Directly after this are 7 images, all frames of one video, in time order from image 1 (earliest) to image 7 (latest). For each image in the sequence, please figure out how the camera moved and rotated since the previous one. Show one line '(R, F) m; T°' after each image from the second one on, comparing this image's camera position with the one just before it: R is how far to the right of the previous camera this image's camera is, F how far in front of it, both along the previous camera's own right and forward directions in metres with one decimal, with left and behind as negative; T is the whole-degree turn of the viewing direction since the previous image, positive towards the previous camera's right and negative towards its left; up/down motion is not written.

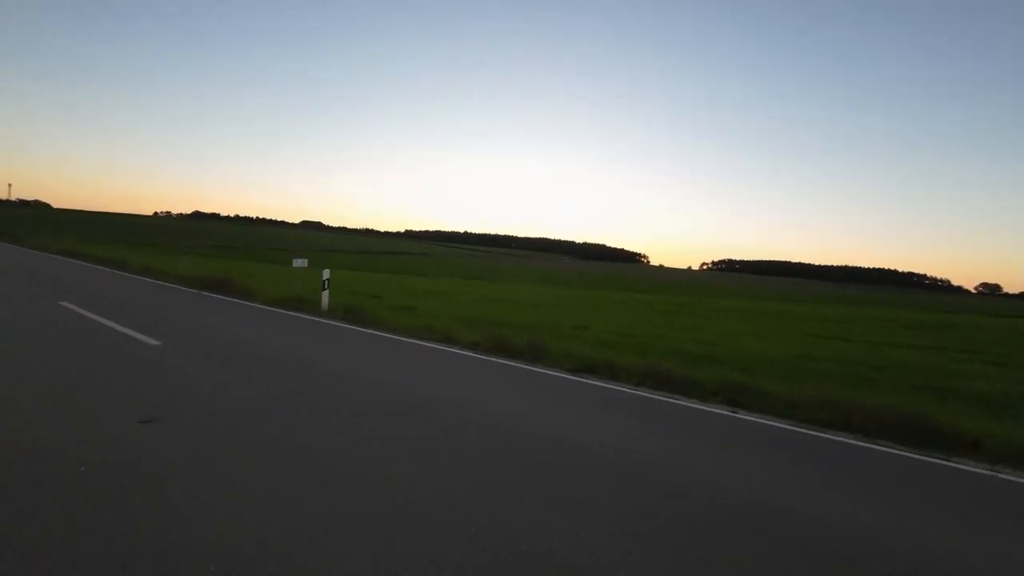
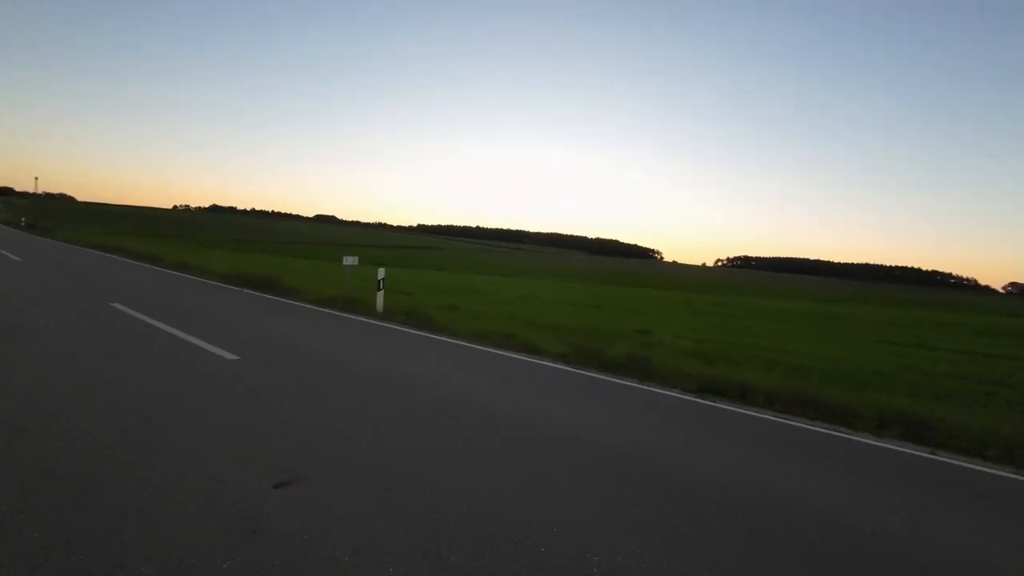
(-0.6, +0.6) m; -1°
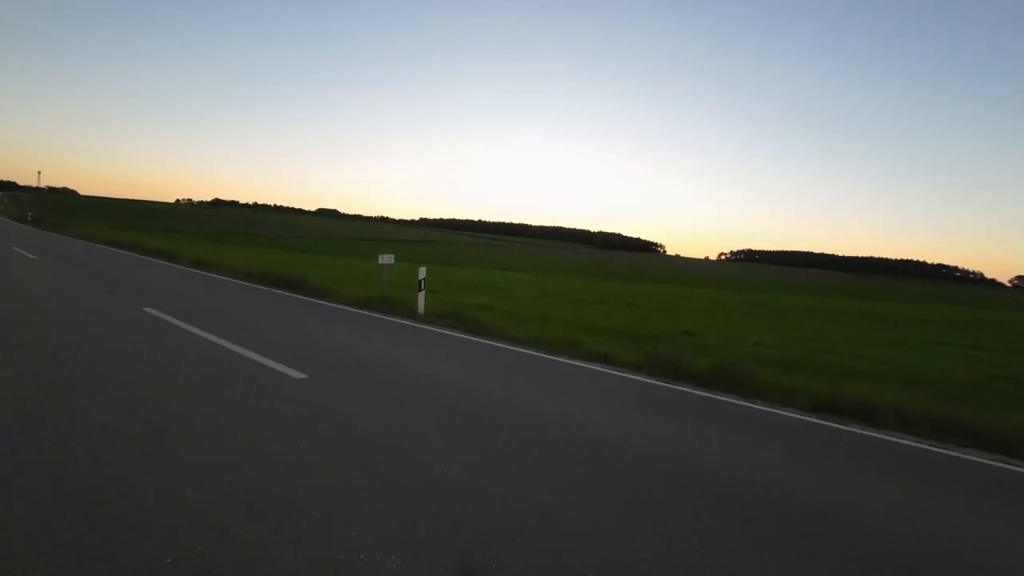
(-0.5, +0.5) m; 0°
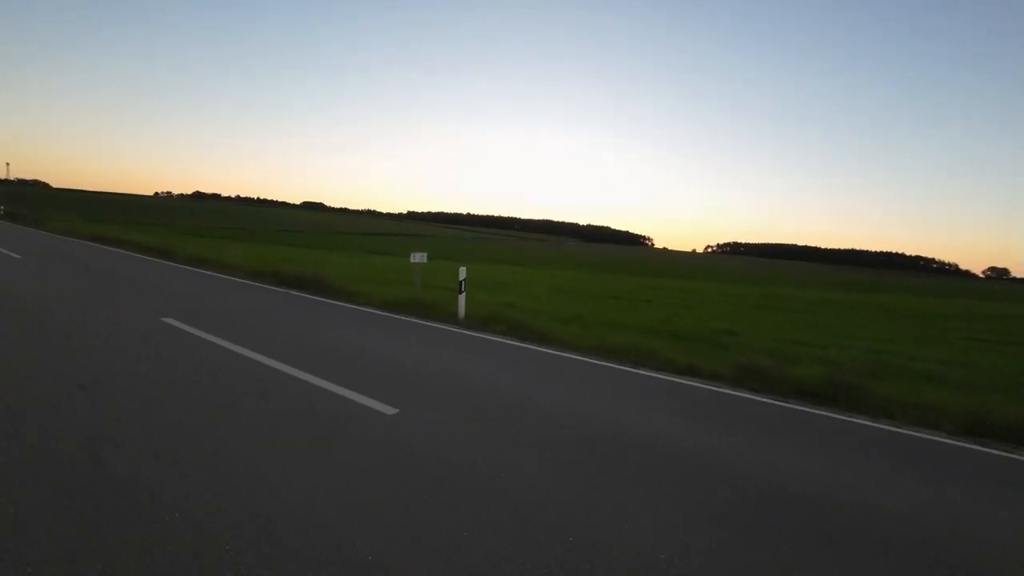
(-0.7, +0.7) m; +1°
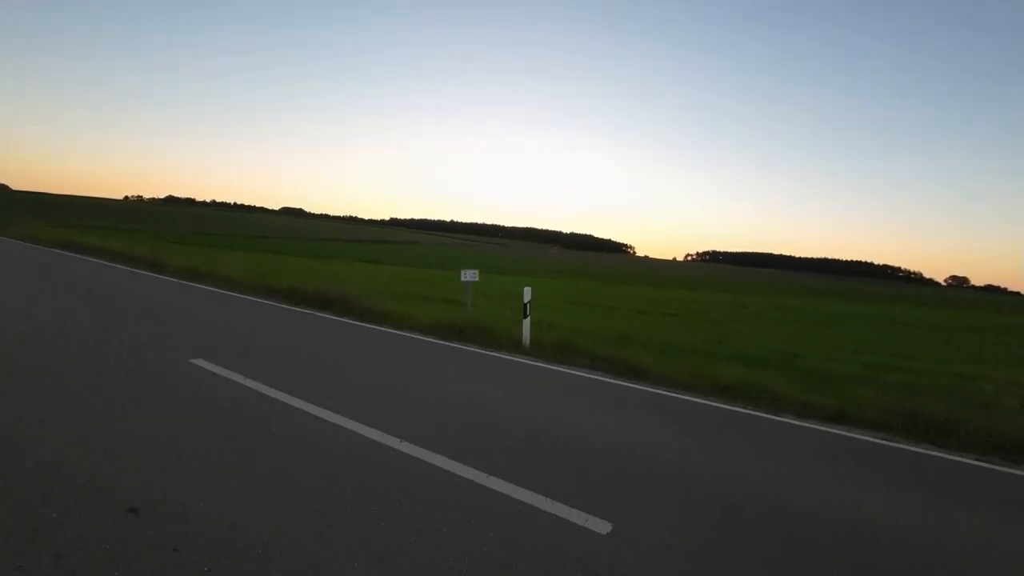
(-0.9, +1.1) m; +2°
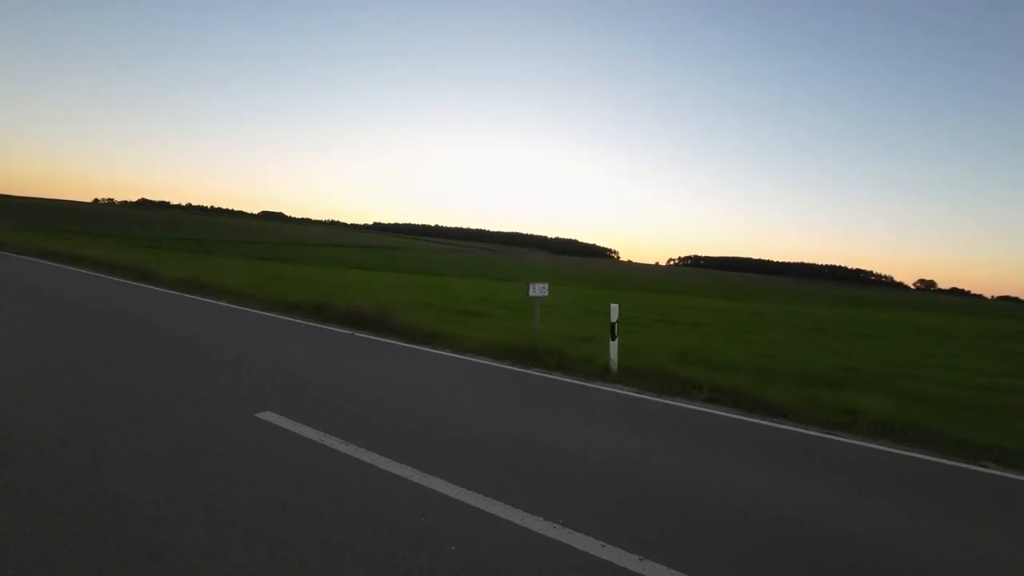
(-0.8, +1.0) m; +2°
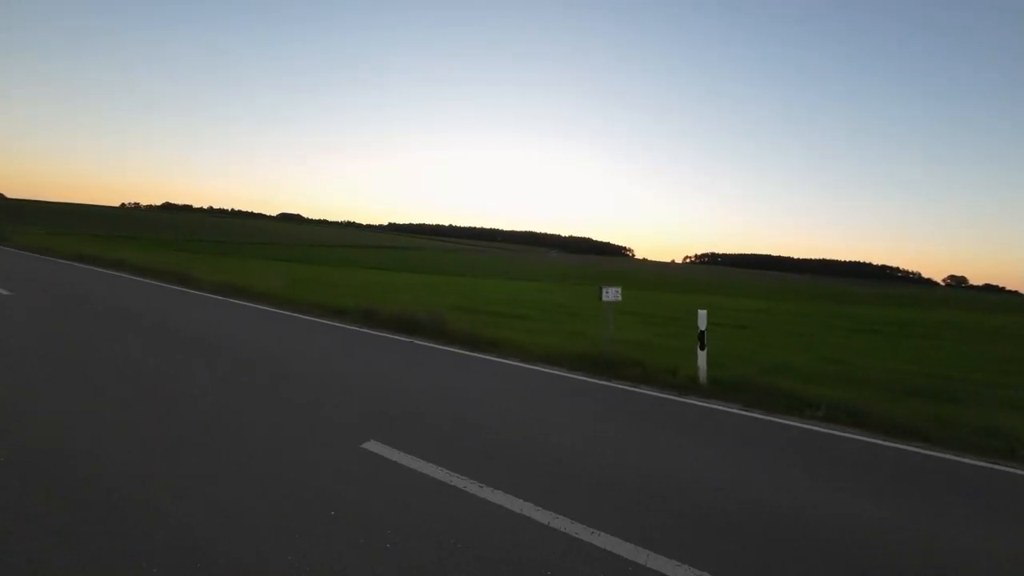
(-0.5, +0.4) m; -1°
